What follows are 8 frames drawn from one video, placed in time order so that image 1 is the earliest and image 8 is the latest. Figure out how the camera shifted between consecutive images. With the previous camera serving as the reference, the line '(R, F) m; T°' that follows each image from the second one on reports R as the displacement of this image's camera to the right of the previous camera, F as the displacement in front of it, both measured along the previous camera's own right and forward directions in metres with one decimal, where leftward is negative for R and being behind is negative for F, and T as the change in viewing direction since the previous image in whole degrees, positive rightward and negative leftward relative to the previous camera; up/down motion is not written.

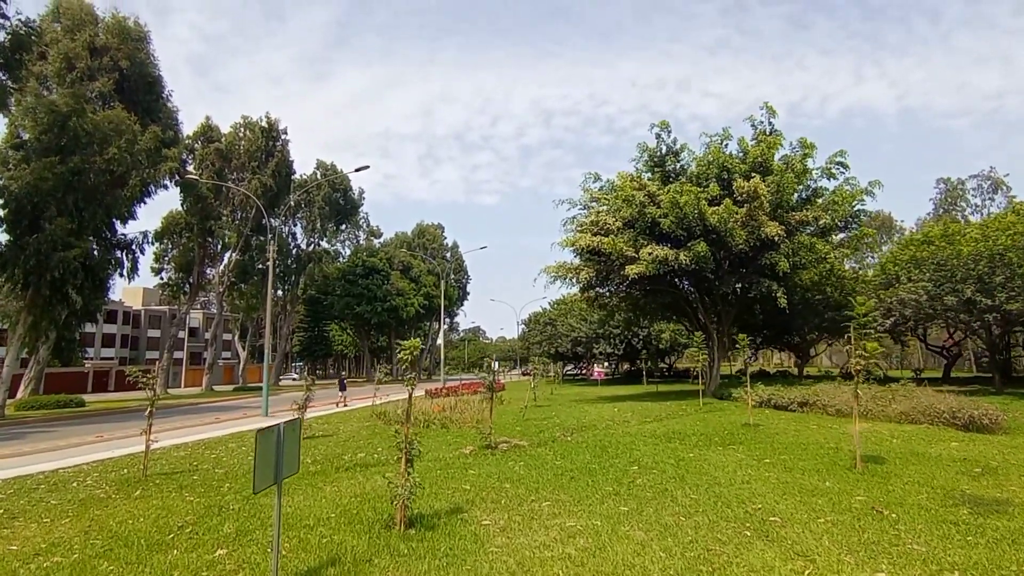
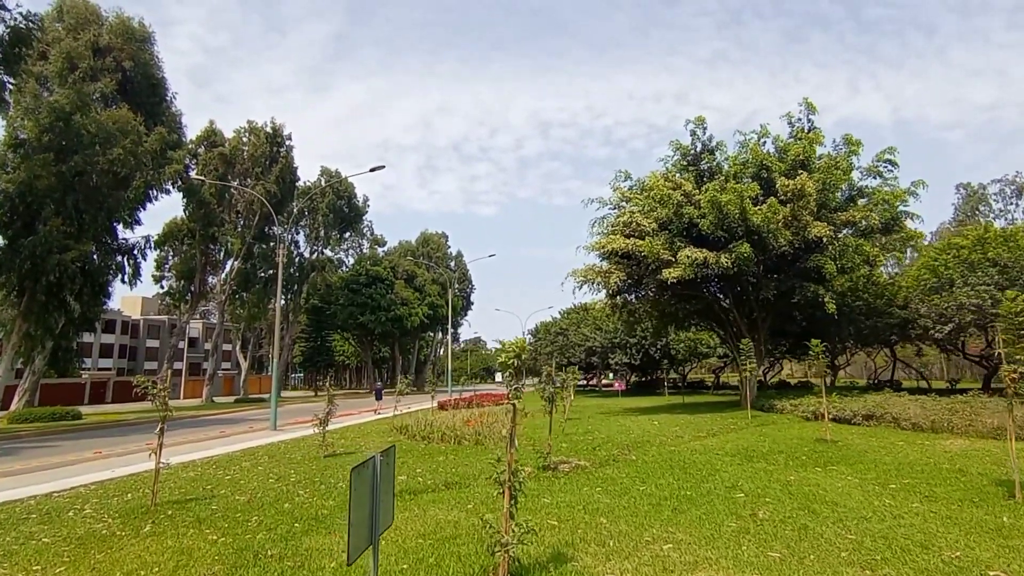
(-1.0, +1.4) m; 0°
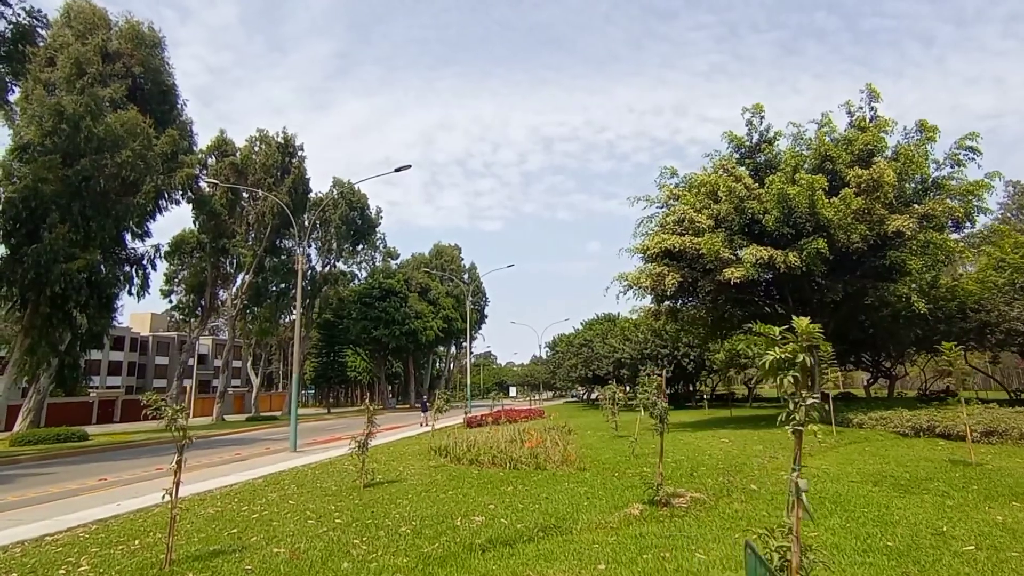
(-1.2, +1.9) m; -1°
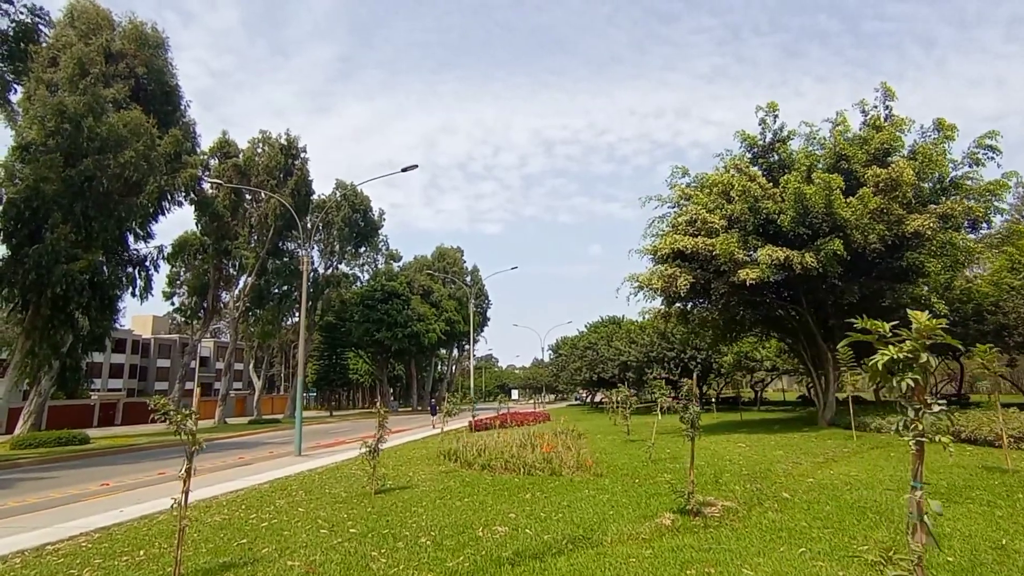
(-0.3, +0.4) m; 0°
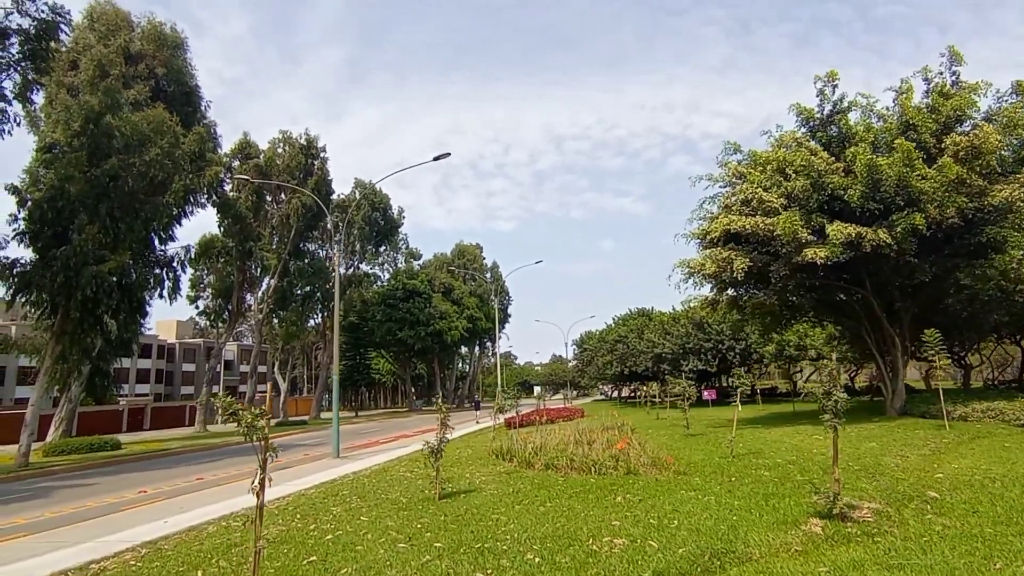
(-1.0, +1.0) m; -1°
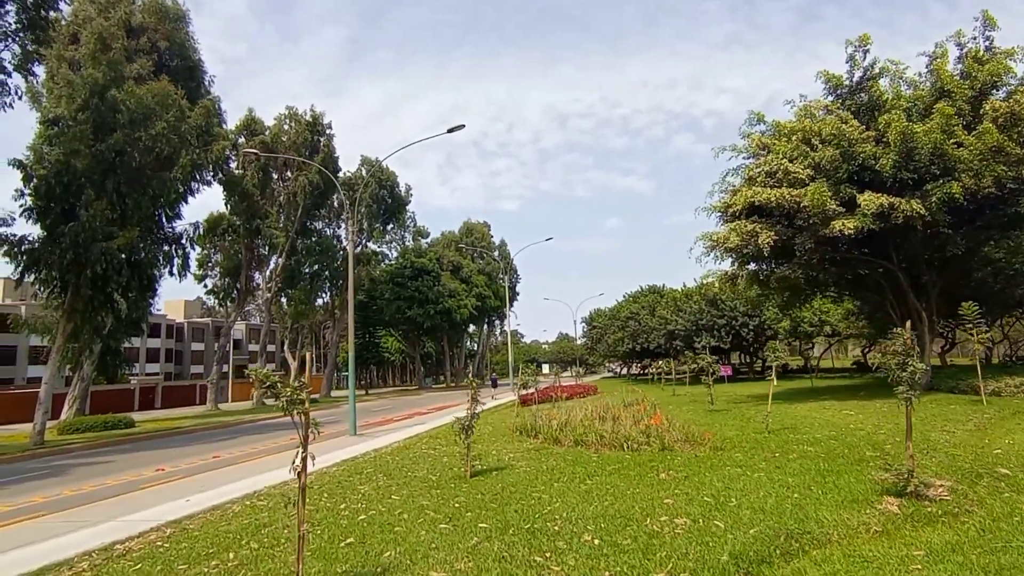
(-0.5, +0.4) m; 0°
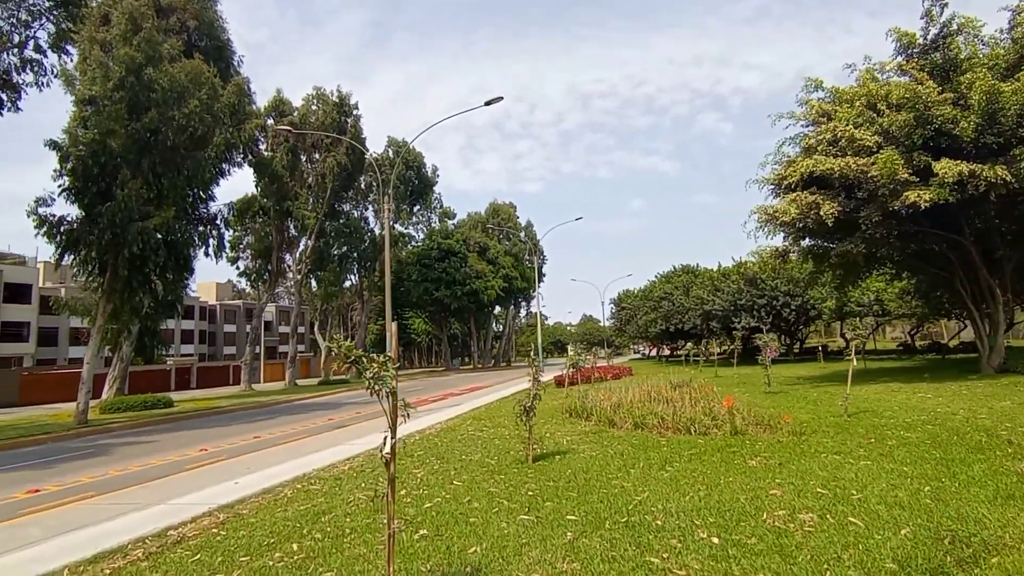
(-0.6, +0.7) m; -2°
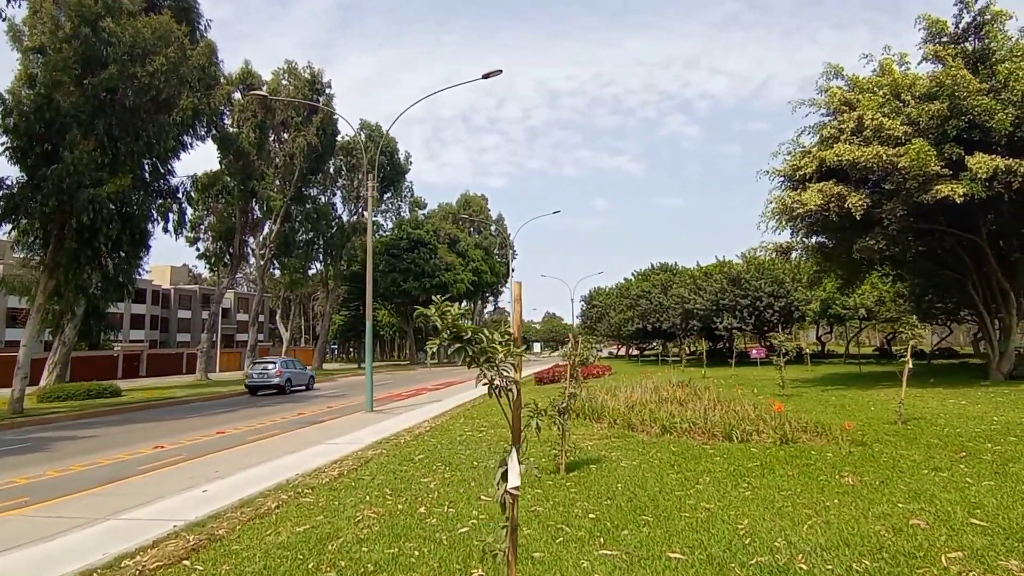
(-1.0, +1.4) m; +4°
